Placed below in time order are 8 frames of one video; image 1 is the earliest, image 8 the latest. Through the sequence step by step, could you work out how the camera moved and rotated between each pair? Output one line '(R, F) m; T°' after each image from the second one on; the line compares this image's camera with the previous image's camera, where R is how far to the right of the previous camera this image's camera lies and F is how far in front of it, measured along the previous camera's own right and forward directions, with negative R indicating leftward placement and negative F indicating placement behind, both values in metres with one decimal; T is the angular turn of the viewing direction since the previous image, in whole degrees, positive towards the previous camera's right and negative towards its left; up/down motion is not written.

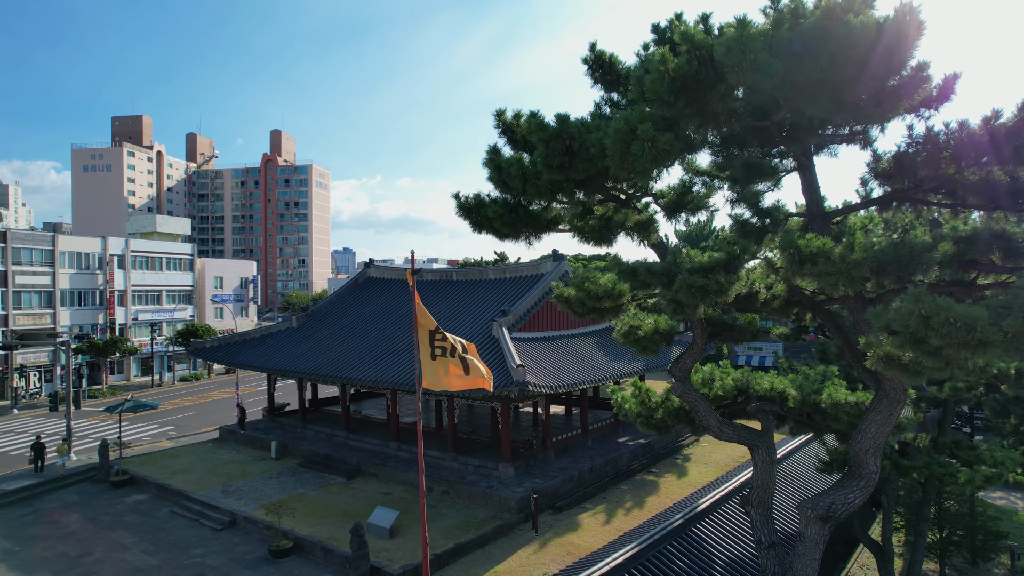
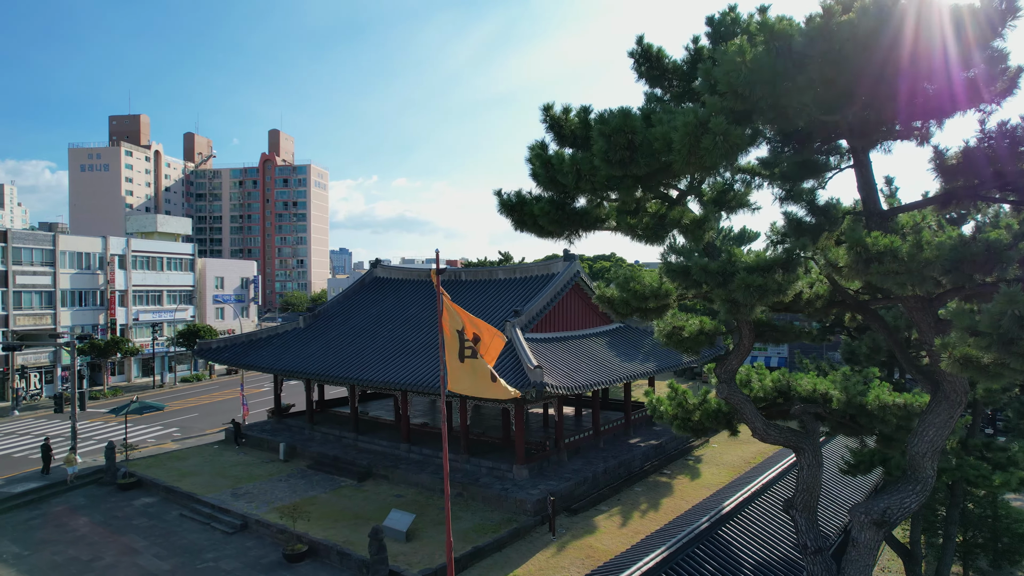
(-0.5, +0.2) m; 0°
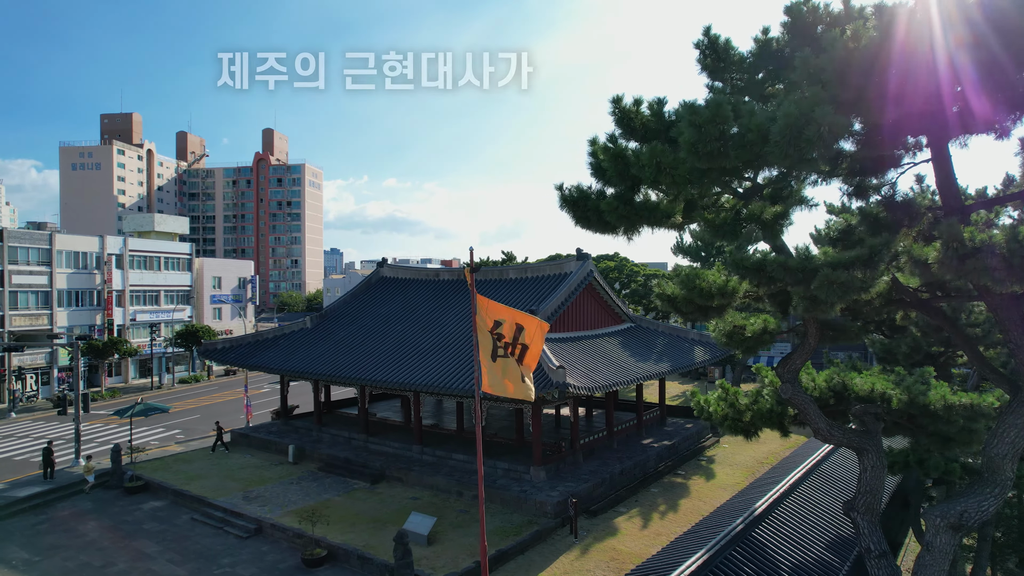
(-0.8, +0.2) m; +1°
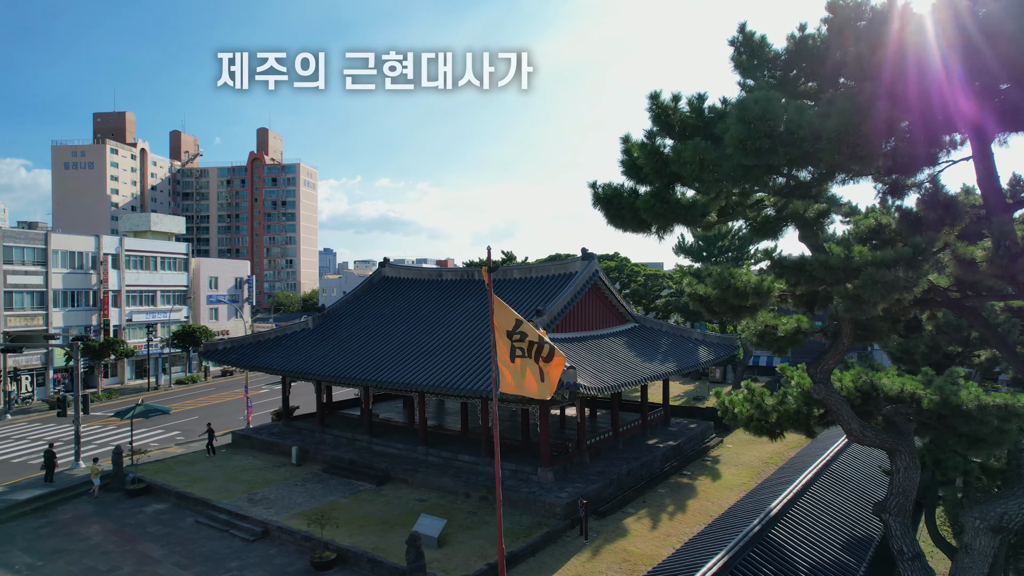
(-0.4, +0.1) m; +1°
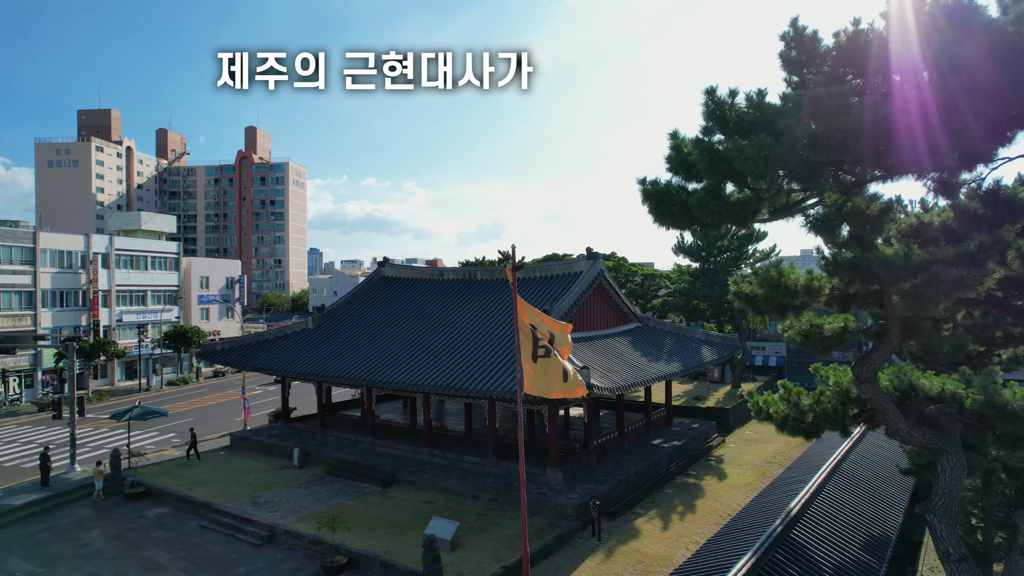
(-0.6, +0.2) m; +1°
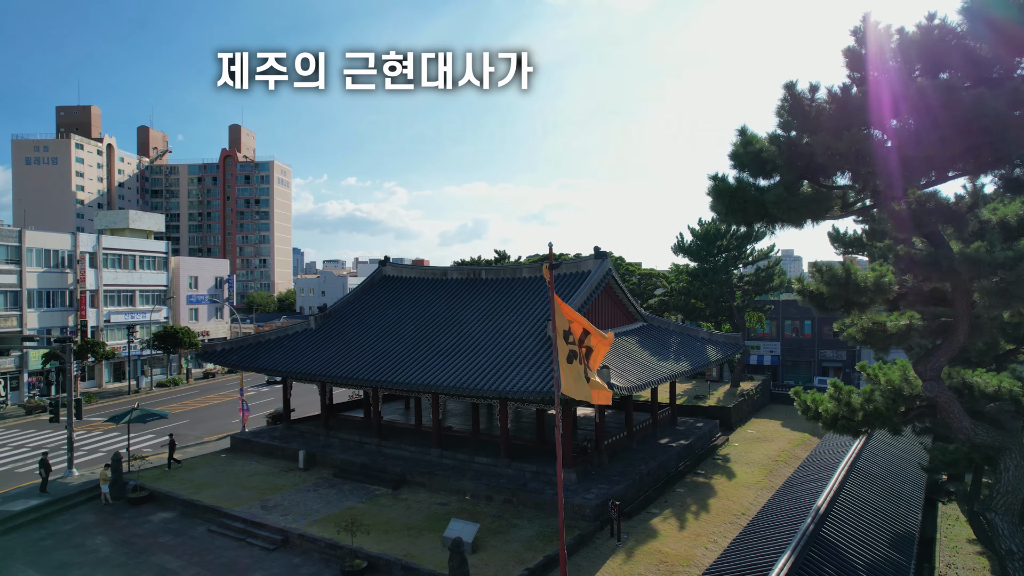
(-0.9, +0.2) m; +2°
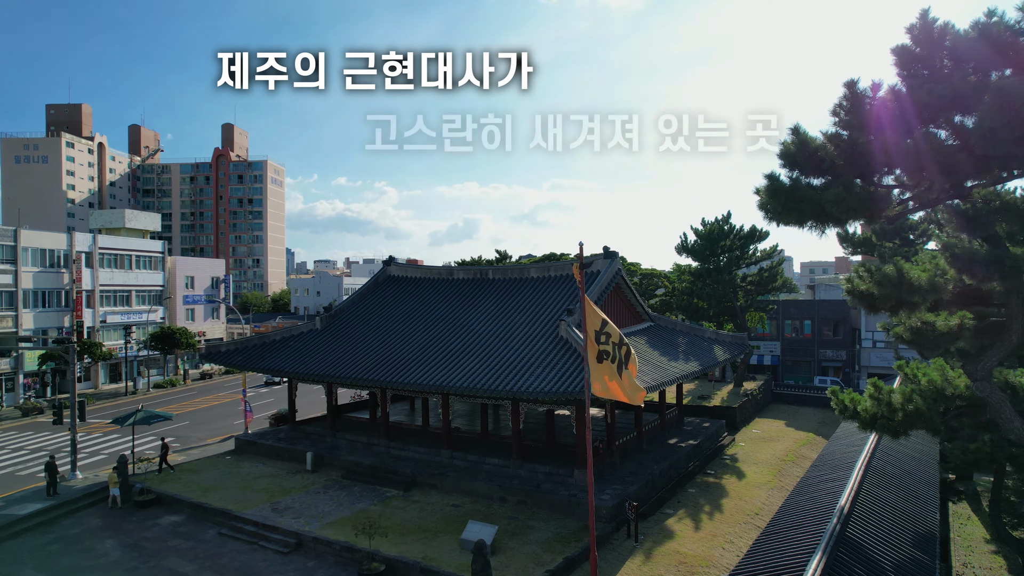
(-0.6, +0.1) m; +1°
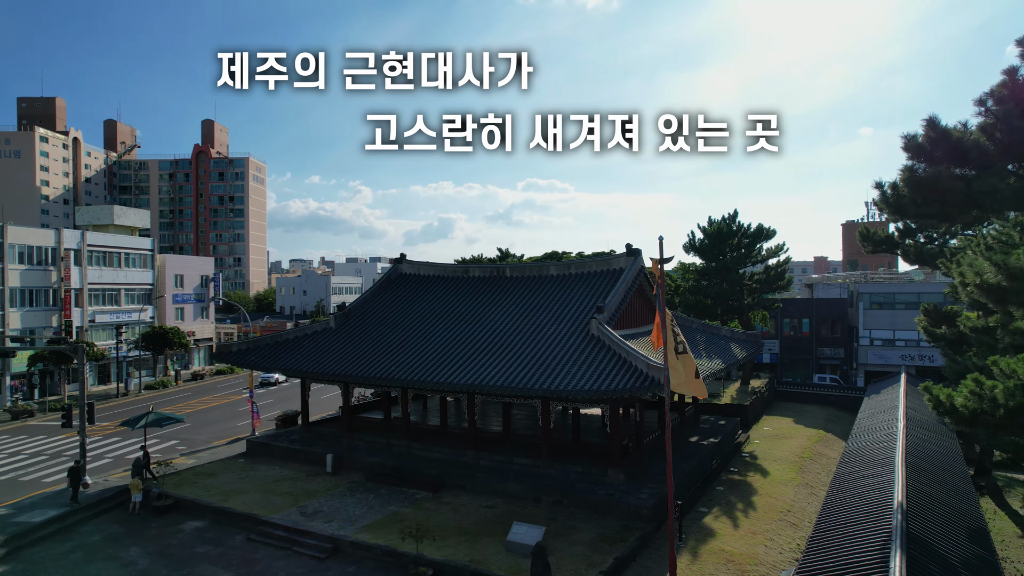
(-1.6, +0.3) m; +2°
